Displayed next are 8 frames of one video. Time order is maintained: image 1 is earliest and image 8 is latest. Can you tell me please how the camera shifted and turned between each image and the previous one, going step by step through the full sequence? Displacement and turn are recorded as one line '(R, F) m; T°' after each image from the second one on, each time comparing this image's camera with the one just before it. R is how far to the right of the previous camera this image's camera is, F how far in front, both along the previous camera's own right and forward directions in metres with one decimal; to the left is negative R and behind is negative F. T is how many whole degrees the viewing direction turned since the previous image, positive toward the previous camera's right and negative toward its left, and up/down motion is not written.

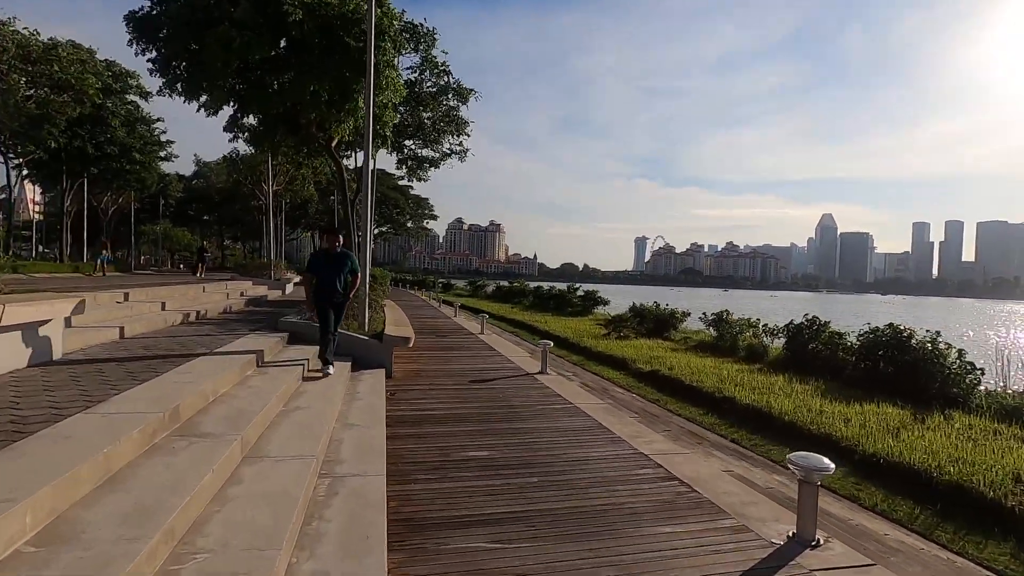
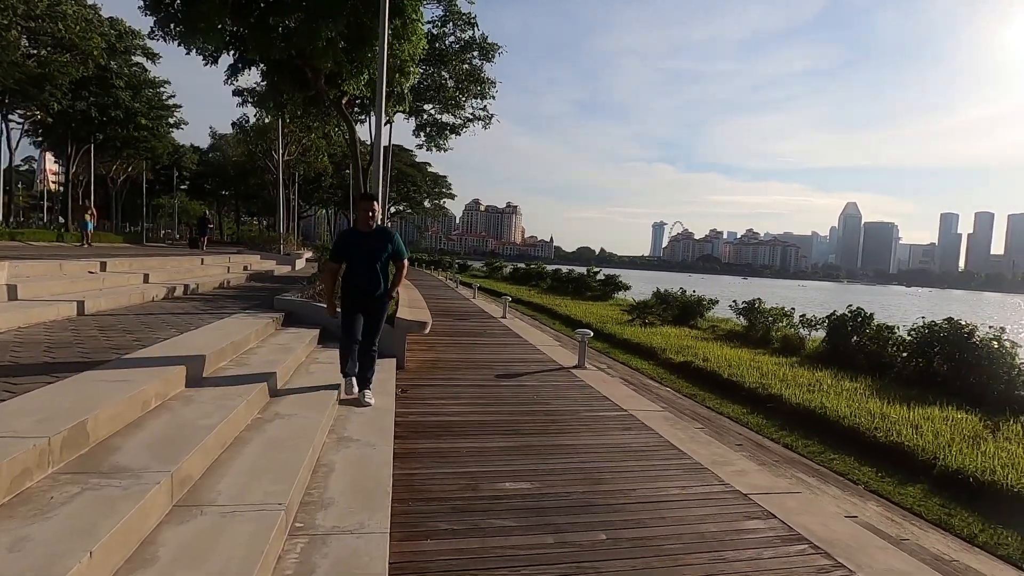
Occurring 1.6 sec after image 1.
(-0.3, +1.4) m; -2°
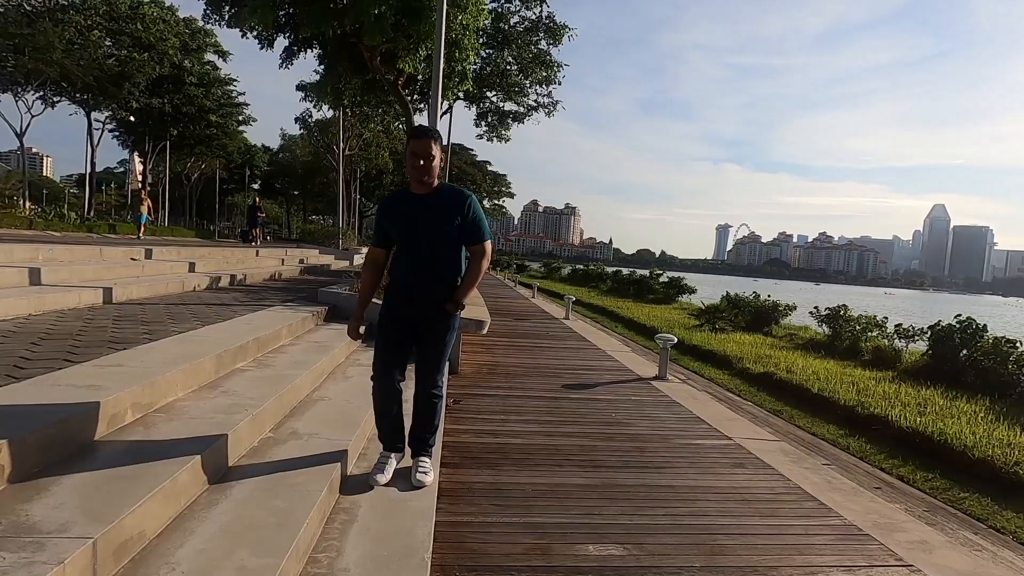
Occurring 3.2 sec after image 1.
(-0.2, +1.0) m; -6°
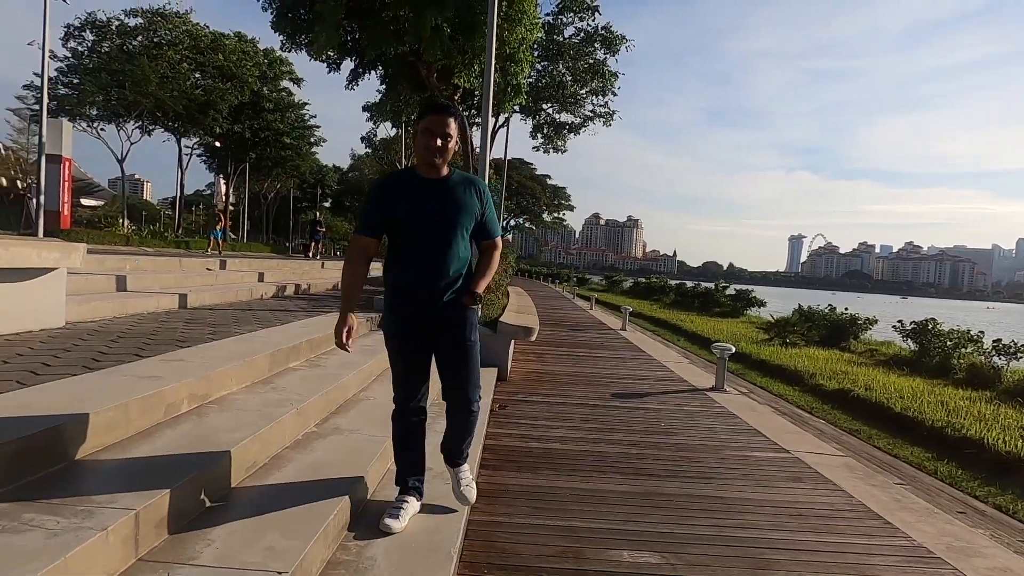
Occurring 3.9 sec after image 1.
(+0.1, 0.0) m; -7°
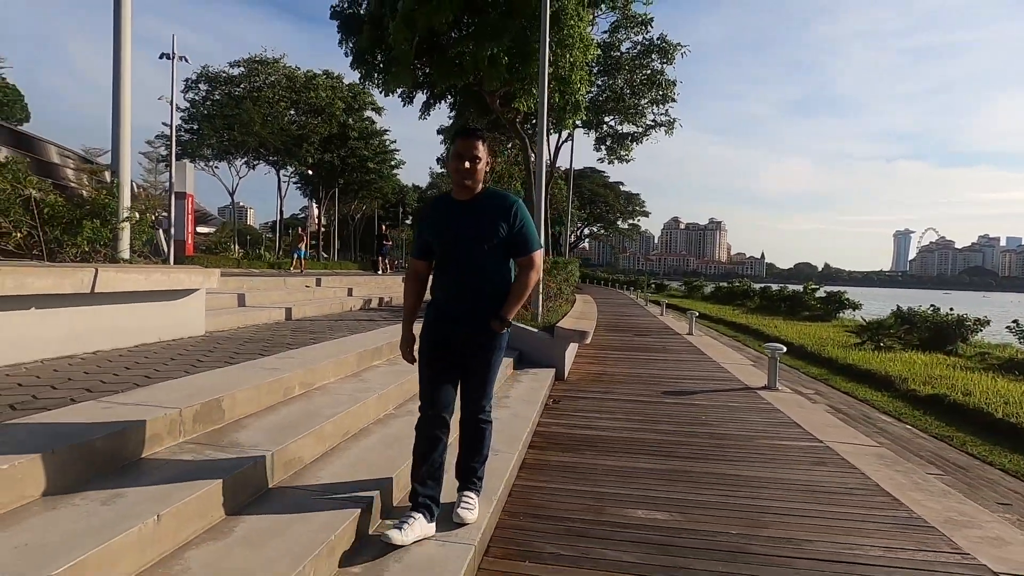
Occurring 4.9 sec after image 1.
(+0.3, -0.6) m; -8°
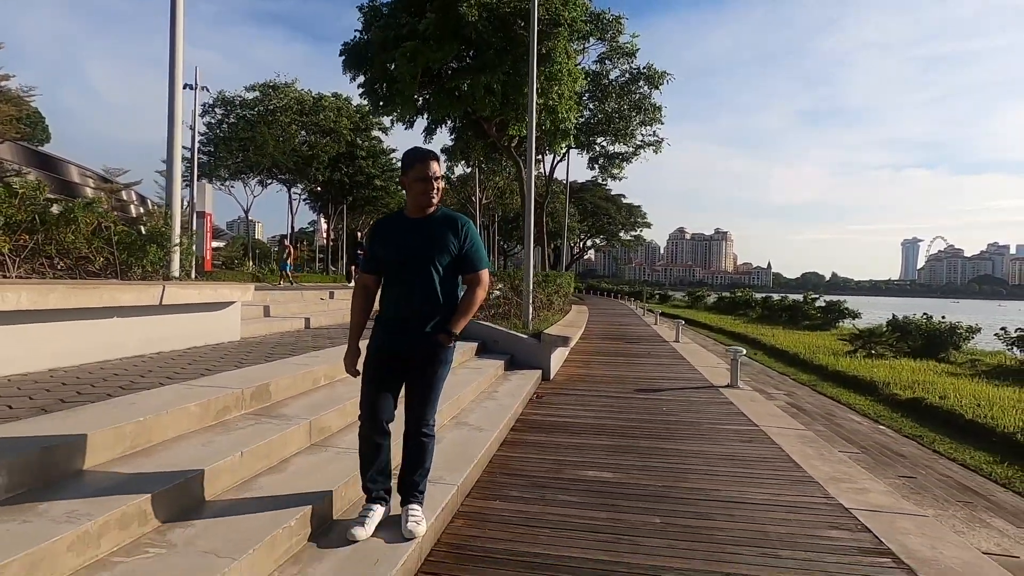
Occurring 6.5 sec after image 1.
(+0.2, -0.9) m; -1°
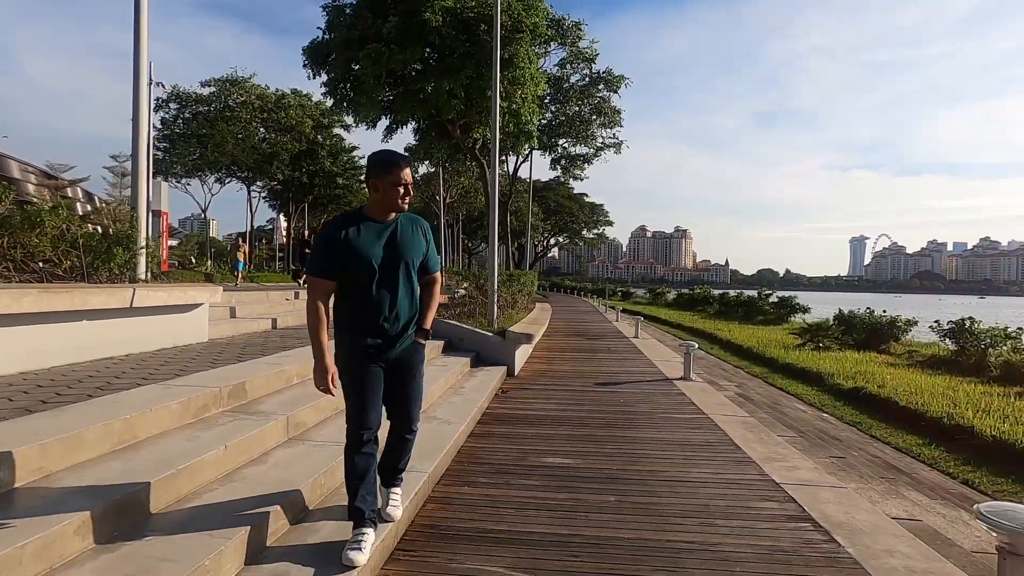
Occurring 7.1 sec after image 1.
(0.0, -0.3) m; +4°
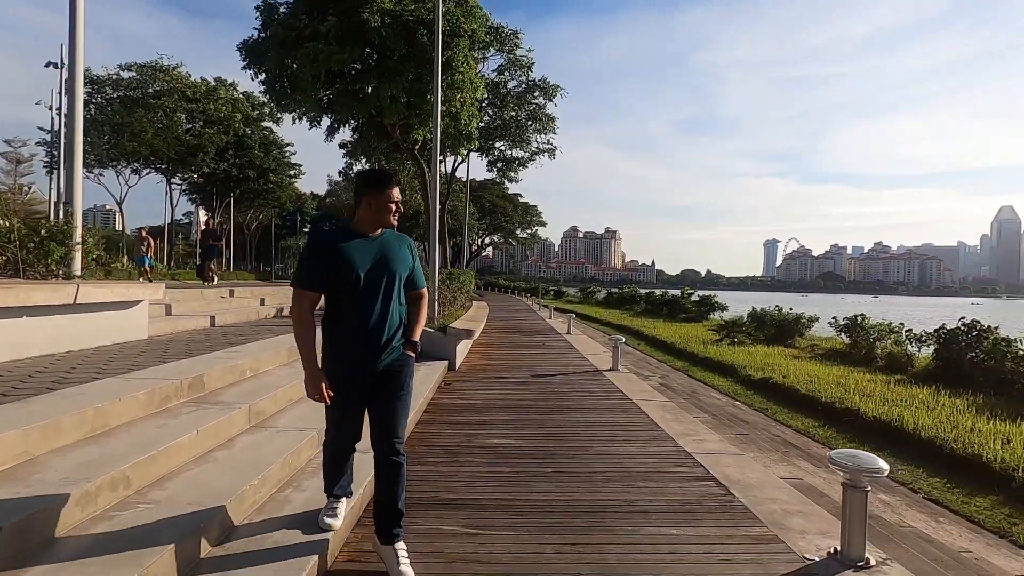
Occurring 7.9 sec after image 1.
(-0.1, -0.4) m; +7°
